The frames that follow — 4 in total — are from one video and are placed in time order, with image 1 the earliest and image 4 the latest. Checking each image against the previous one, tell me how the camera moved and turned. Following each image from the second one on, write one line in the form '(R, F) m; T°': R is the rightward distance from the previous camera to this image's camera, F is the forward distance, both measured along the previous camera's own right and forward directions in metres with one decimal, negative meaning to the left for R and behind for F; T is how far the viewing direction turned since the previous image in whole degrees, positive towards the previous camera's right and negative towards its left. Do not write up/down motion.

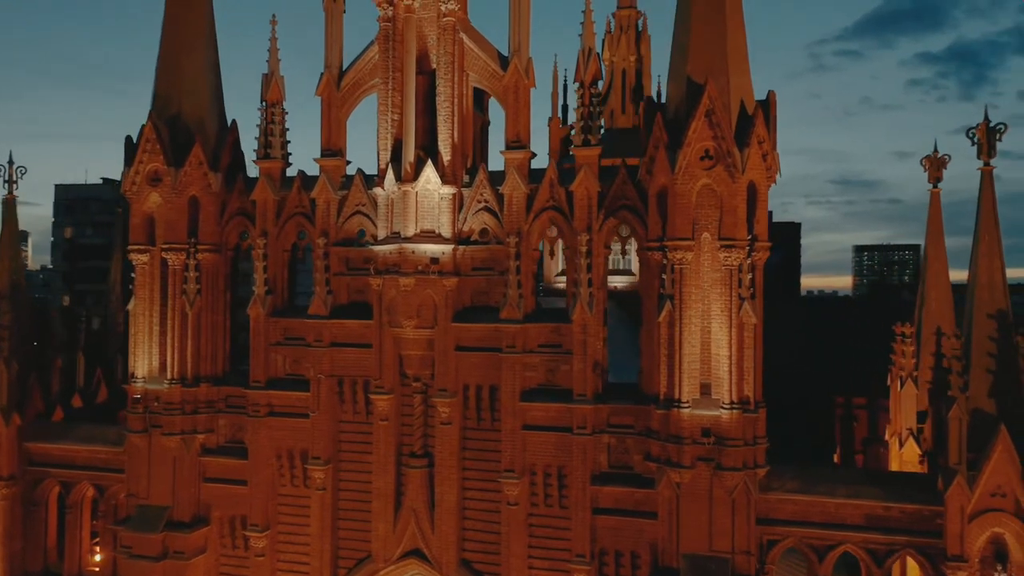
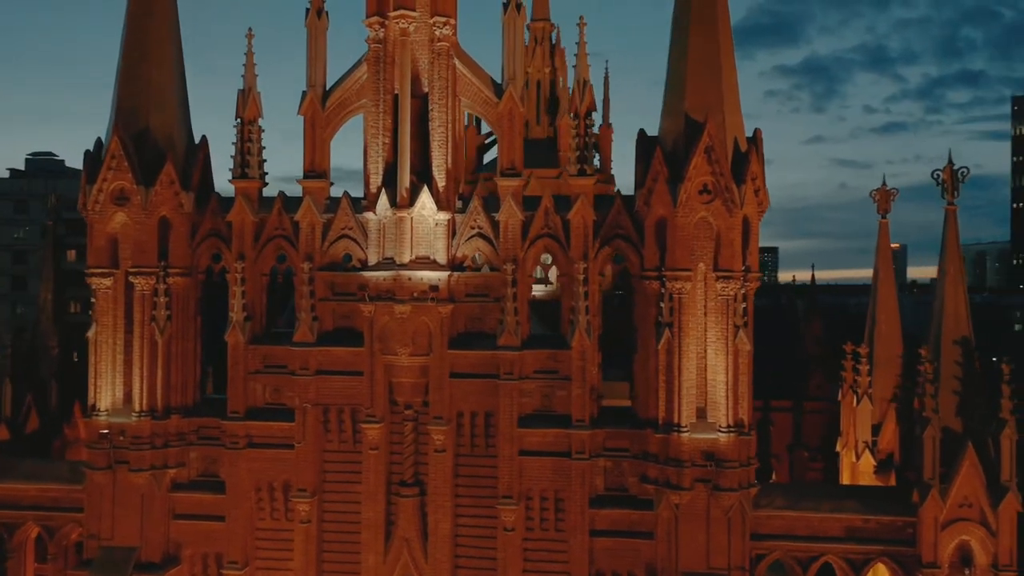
(-2.7, +0.1) m; +9°
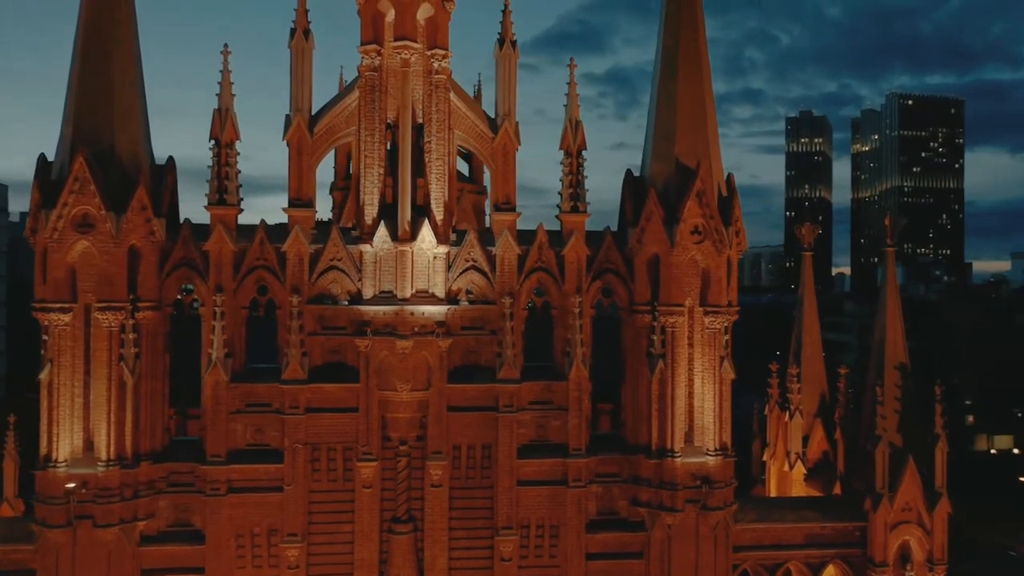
(-4.2, +0.3) m; +14°
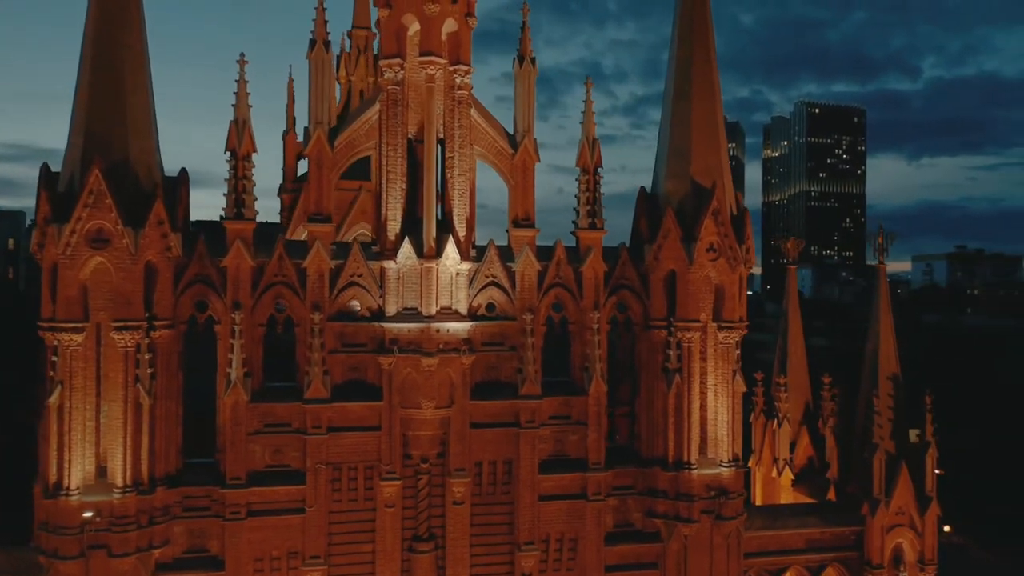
(-2.3, +0.1) m; +6°
